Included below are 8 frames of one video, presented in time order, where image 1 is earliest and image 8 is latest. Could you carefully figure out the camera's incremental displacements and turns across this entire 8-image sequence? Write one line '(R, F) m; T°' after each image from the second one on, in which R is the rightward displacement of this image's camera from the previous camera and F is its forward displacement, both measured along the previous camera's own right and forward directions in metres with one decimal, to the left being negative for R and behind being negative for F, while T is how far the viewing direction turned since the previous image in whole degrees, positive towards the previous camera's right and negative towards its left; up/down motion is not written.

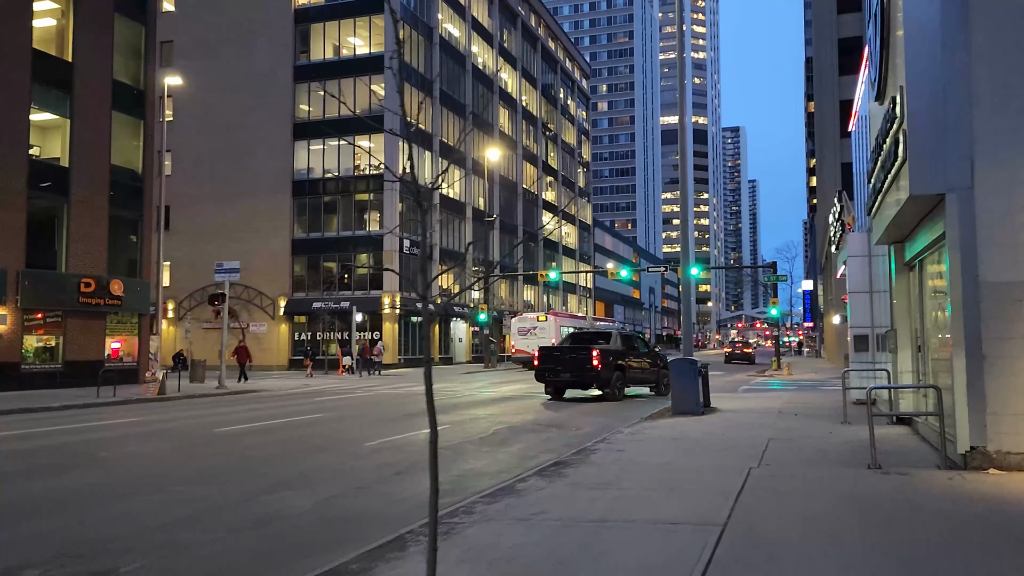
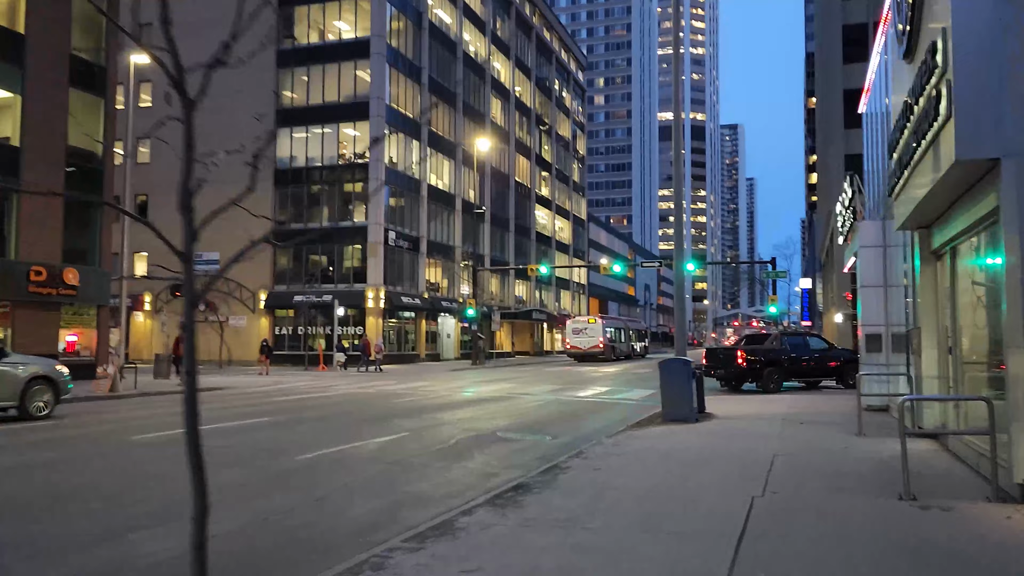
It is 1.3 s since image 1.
(+0.4, +1.7) m; 0°
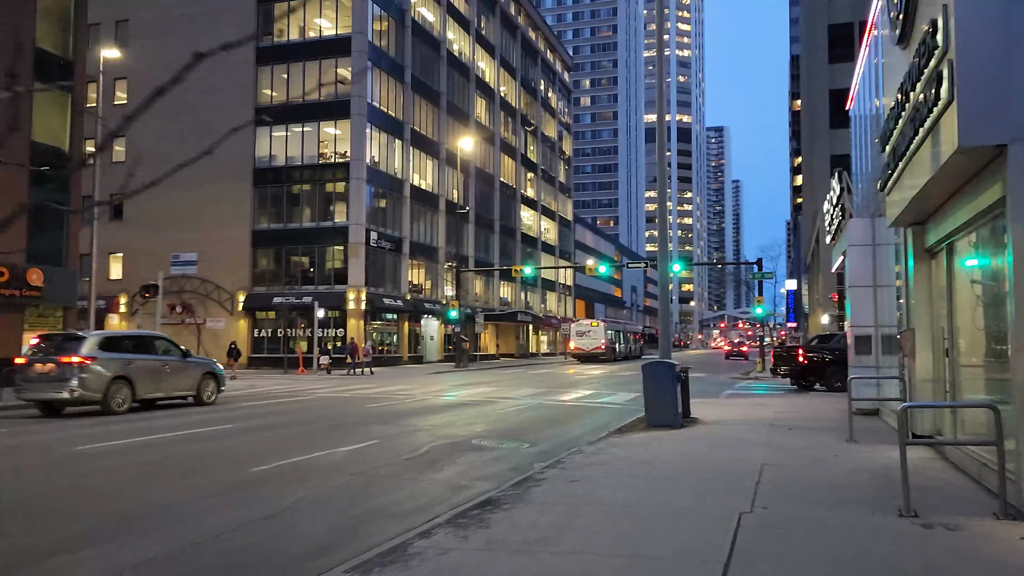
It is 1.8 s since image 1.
(+0.2, +0.6) m; +1°
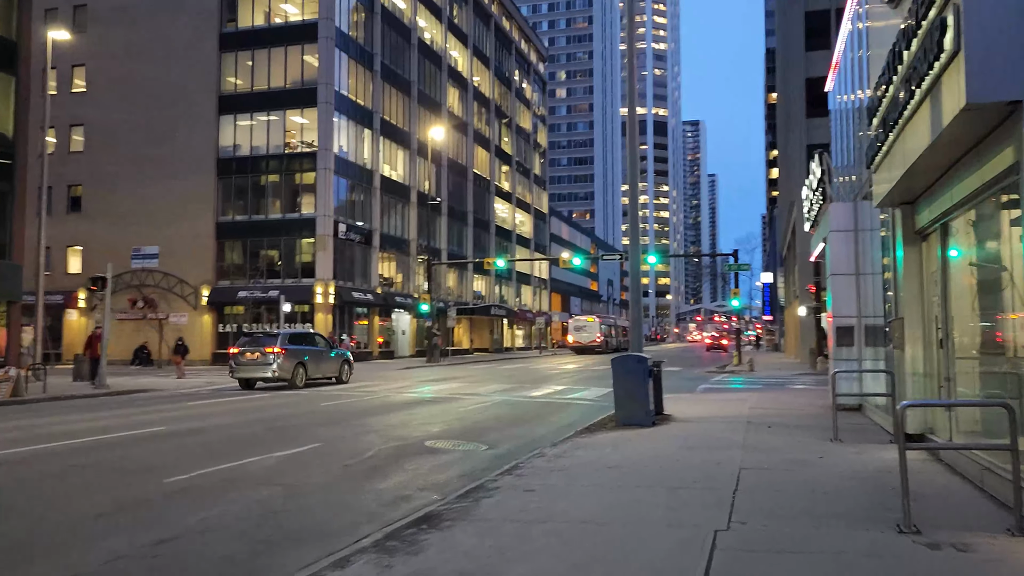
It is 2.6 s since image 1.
(+0.3, +1.0) m; +2°
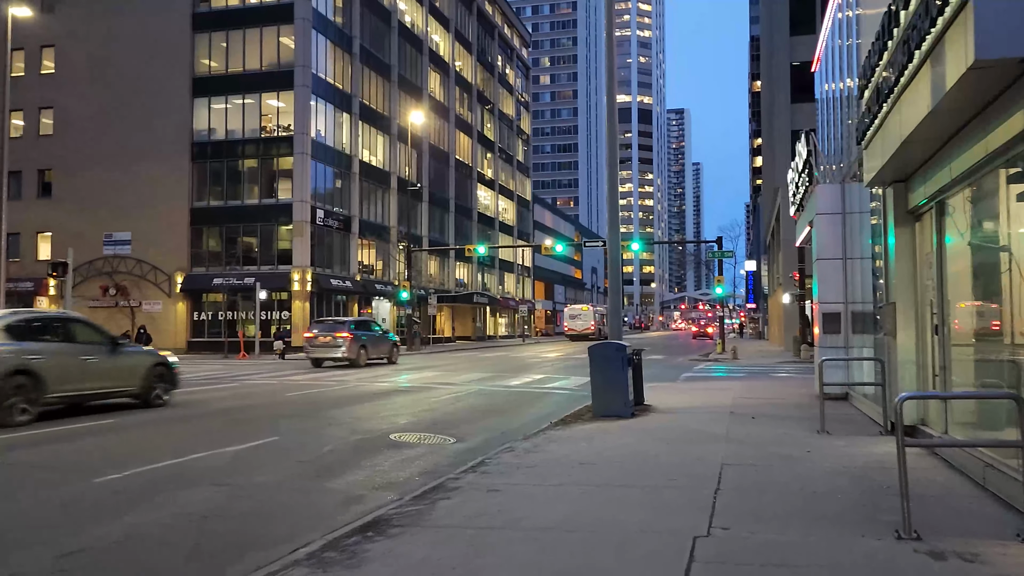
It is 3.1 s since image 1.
(+0.2, +0.6) m; +1°
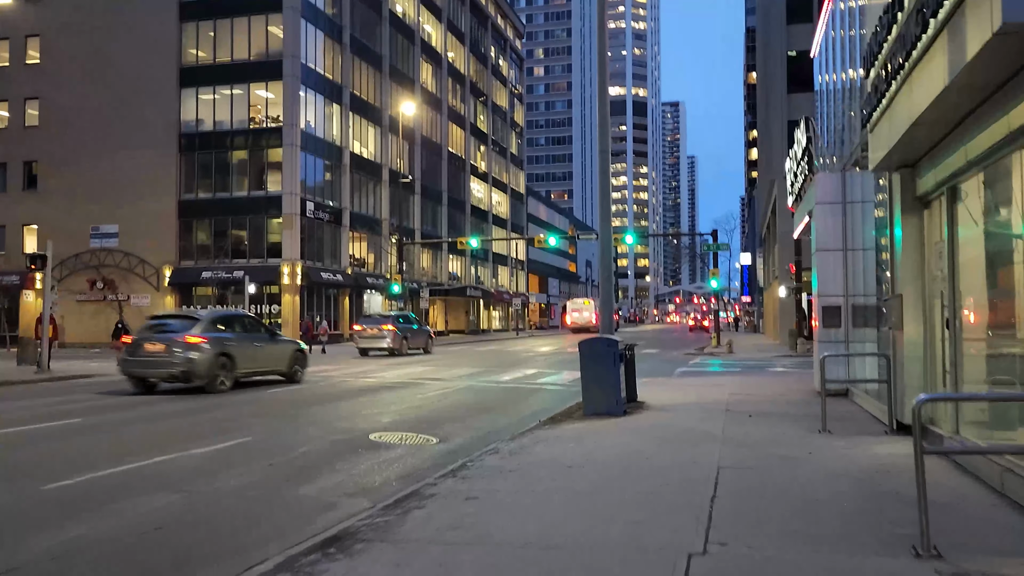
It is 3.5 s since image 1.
(+0.1, +0.5) m; 0°
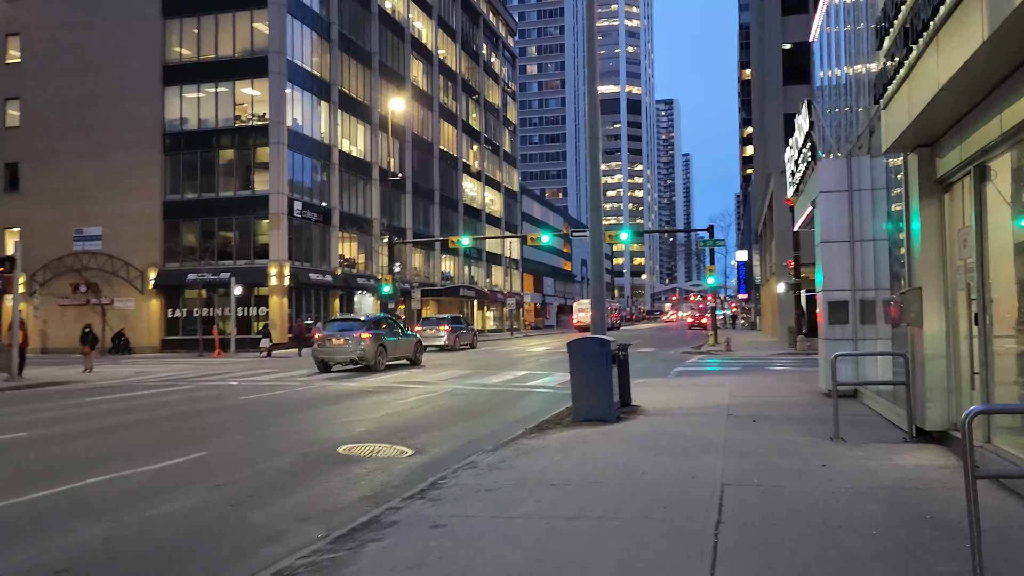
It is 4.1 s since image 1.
(+0.2, +0.8) m; 0°
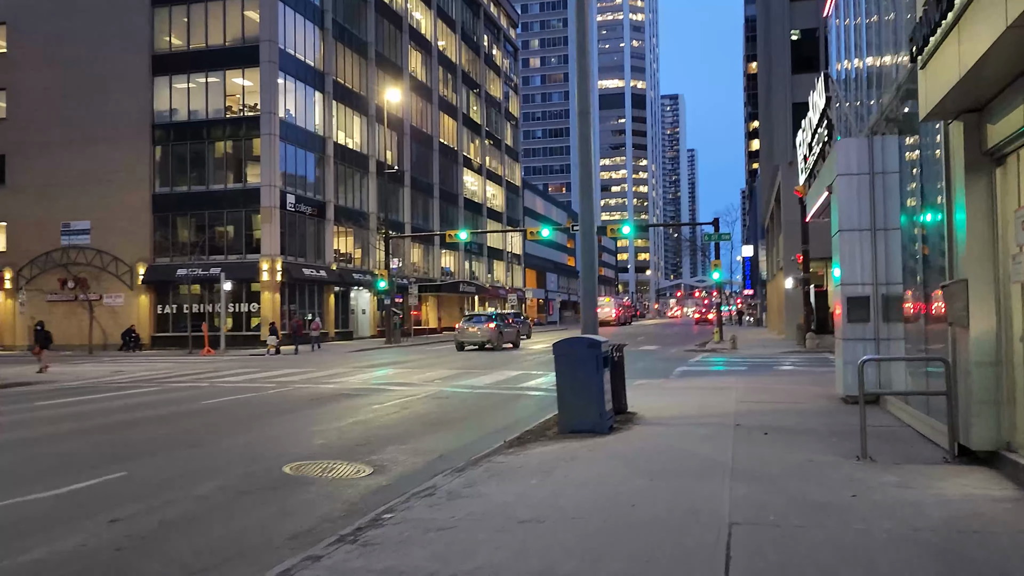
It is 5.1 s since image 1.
(+0.3, +1.2) m; 0°
